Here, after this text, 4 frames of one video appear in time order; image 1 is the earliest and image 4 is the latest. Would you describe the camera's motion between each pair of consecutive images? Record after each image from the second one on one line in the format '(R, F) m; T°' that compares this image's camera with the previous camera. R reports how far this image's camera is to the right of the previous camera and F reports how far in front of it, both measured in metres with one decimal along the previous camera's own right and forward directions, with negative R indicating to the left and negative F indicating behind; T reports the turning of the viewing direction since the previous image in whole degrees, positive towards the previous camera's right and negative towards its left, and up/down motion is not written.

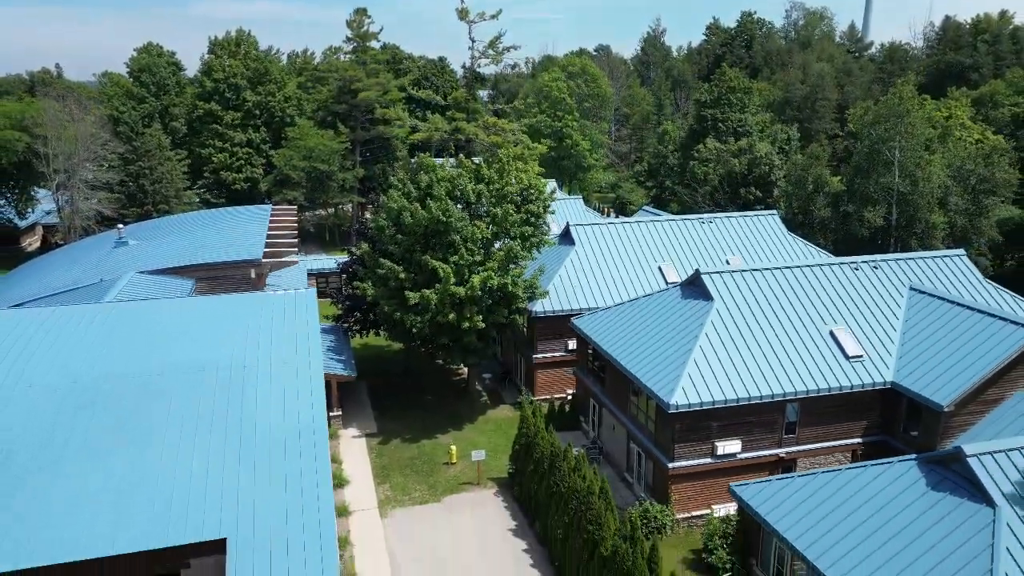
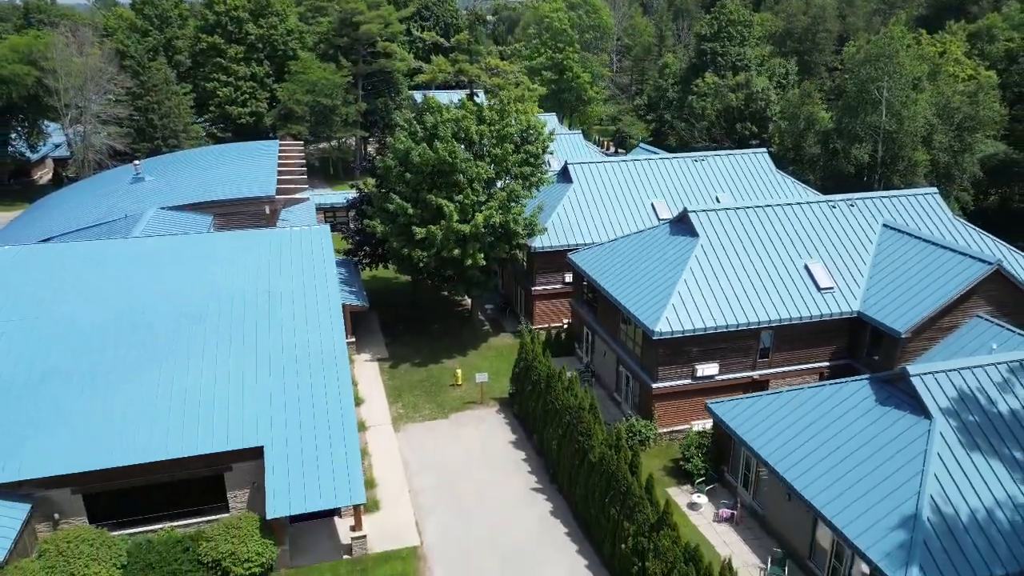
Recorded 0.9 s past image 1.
(0.0, -2.0) m; 0°
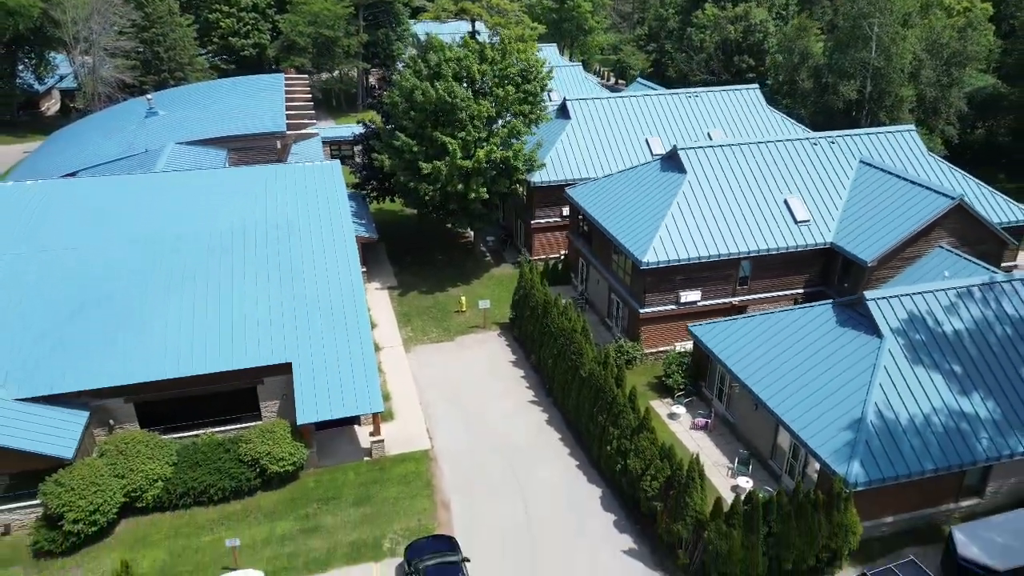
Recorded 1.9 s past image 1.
(0.0, -2.1) m; 0°
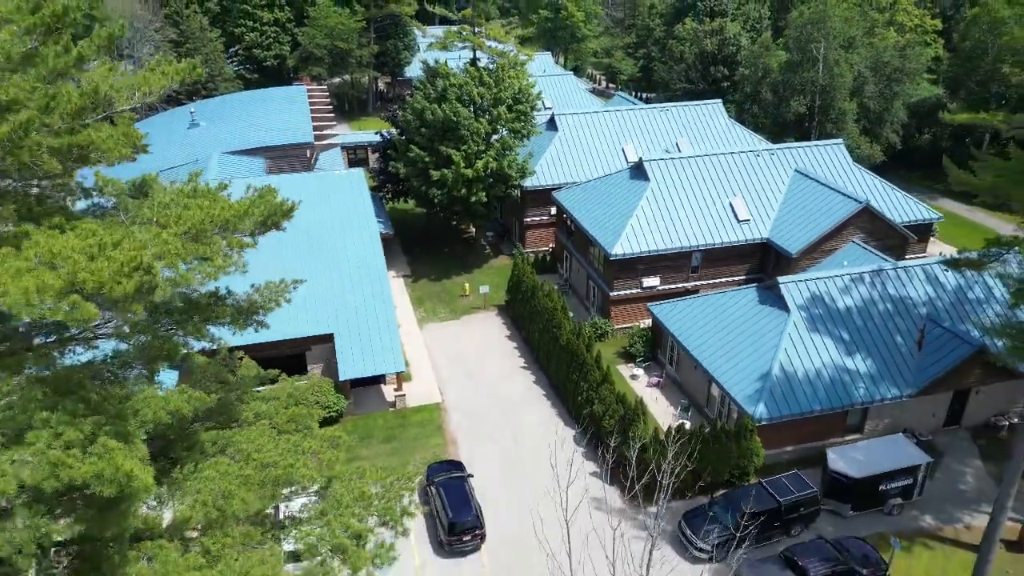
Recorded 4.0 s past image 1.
(+0.3, -6.0) m; 0°
